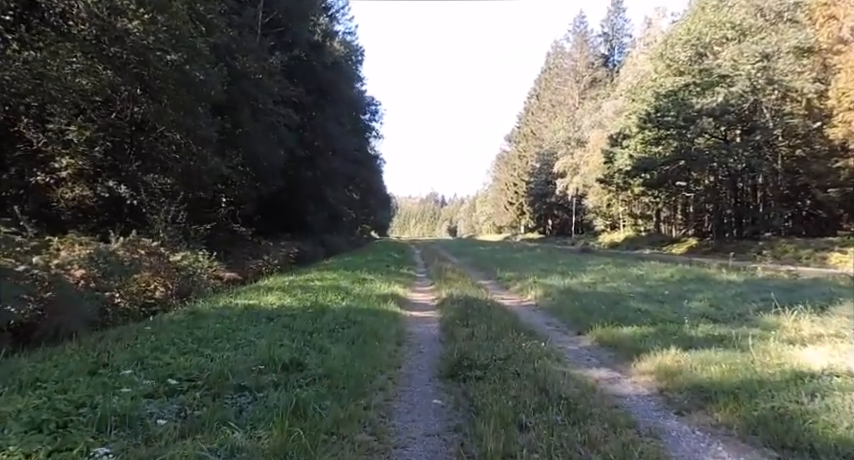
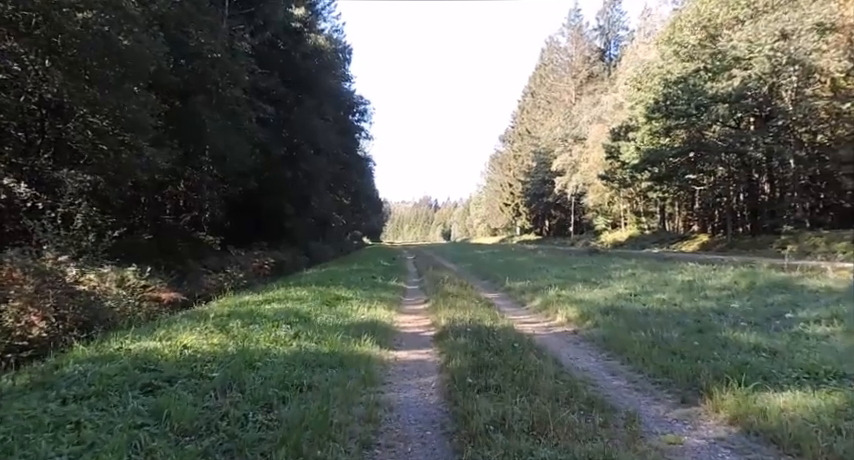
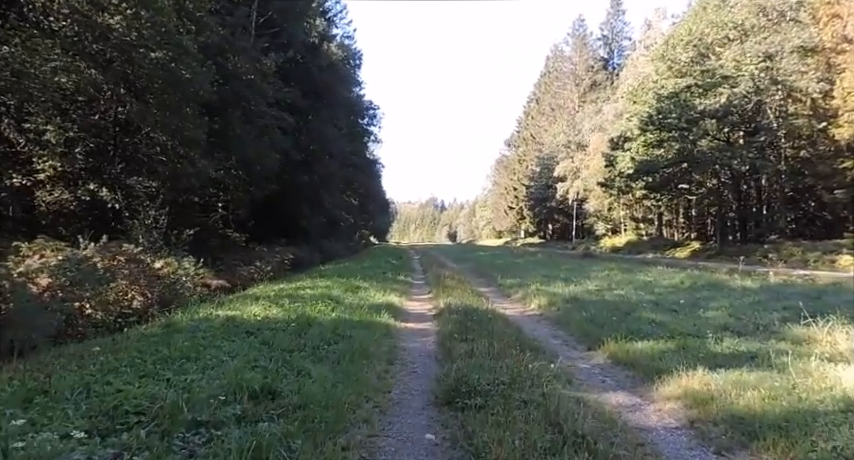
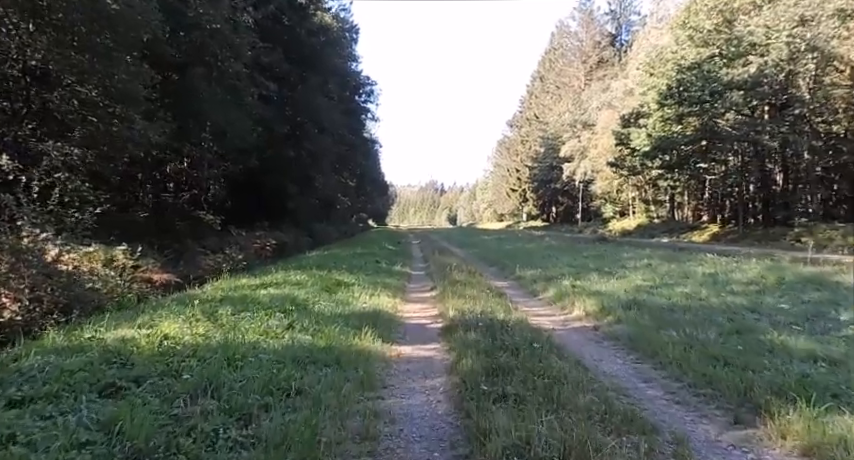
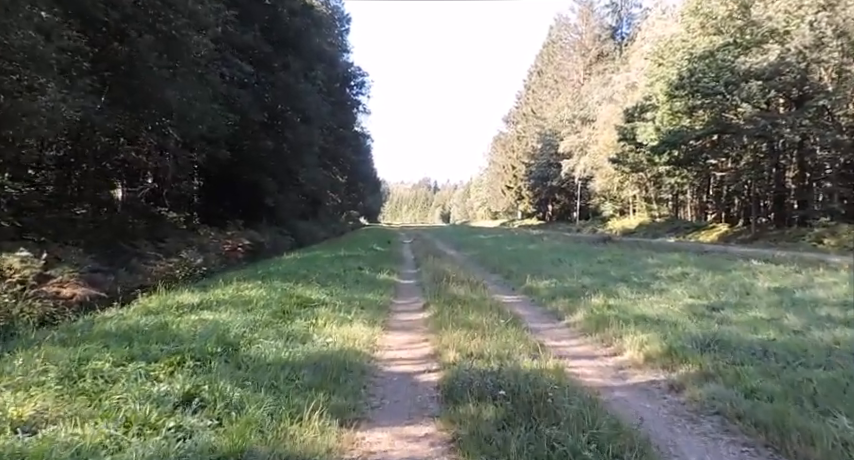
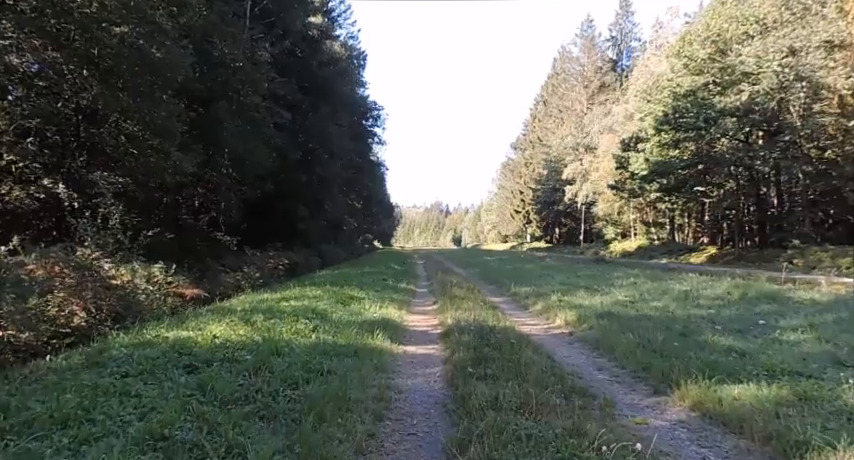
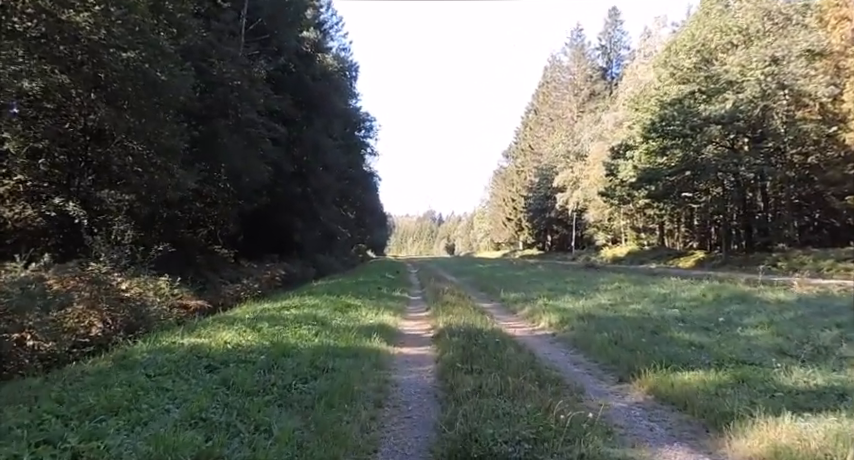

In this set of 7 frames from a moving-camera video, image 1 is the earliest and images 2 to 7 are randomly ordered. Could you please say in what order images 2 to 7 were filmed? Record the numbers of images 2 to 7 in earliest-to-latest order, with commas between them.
3, 7, 6, 2, 4, 5
